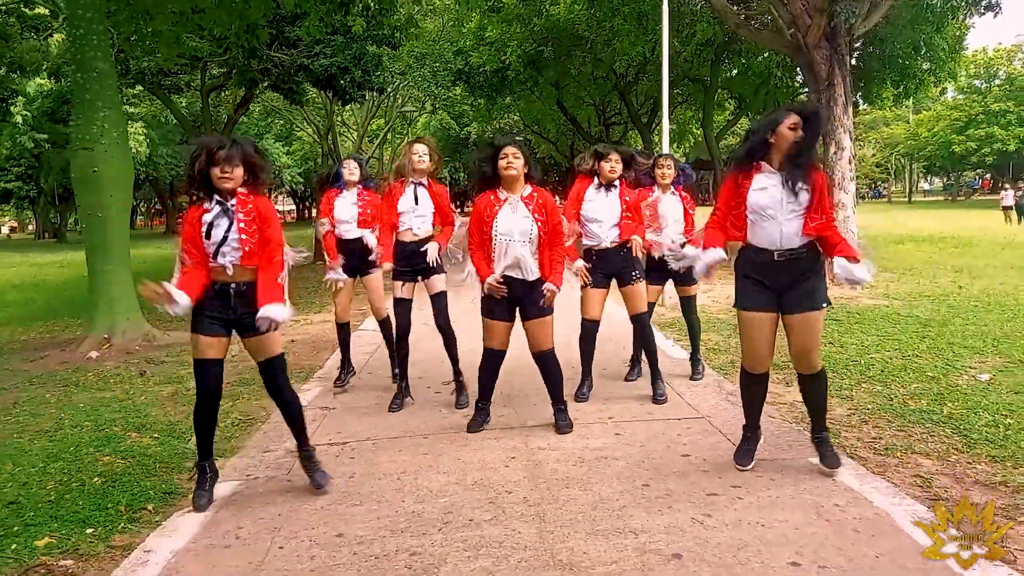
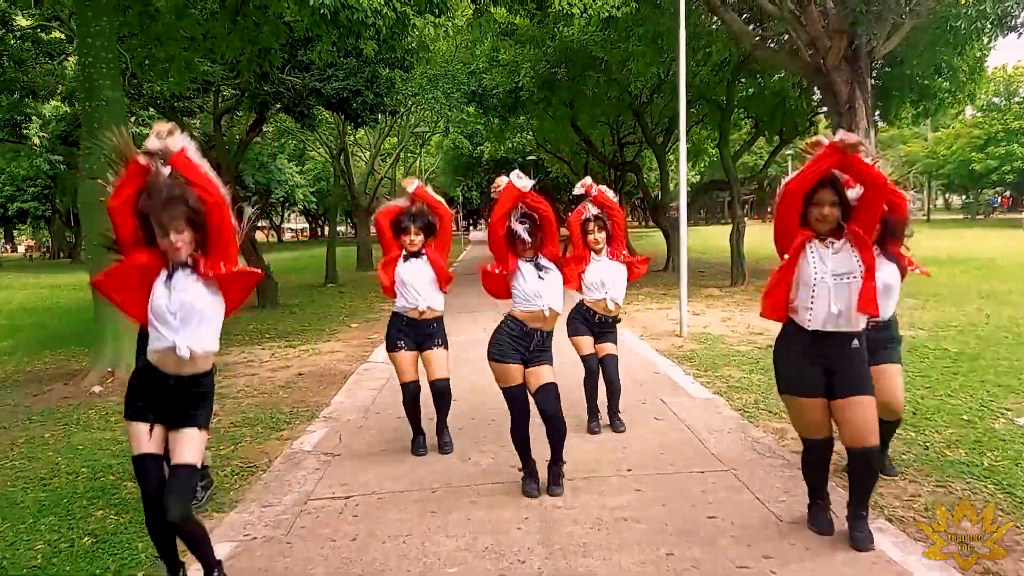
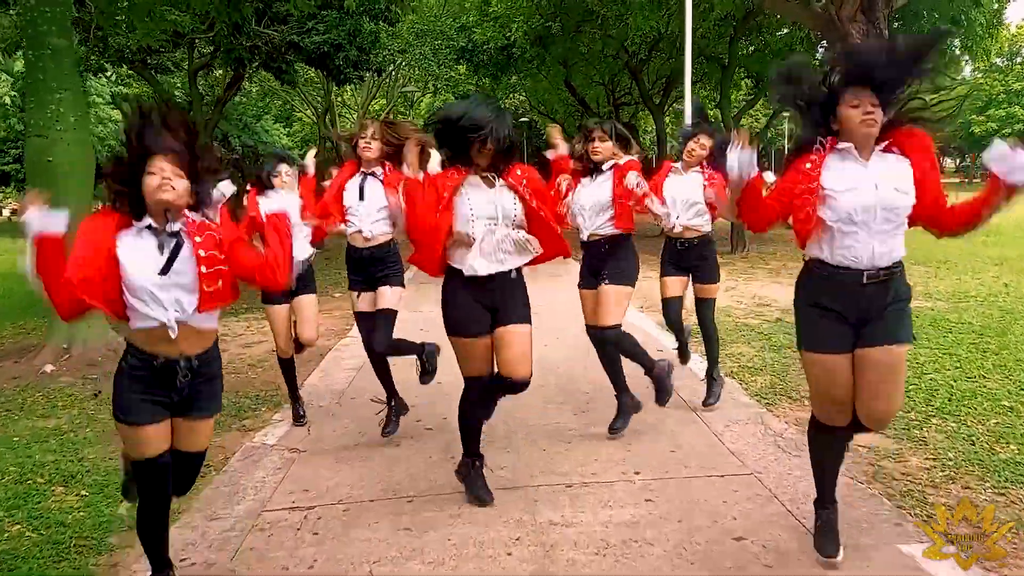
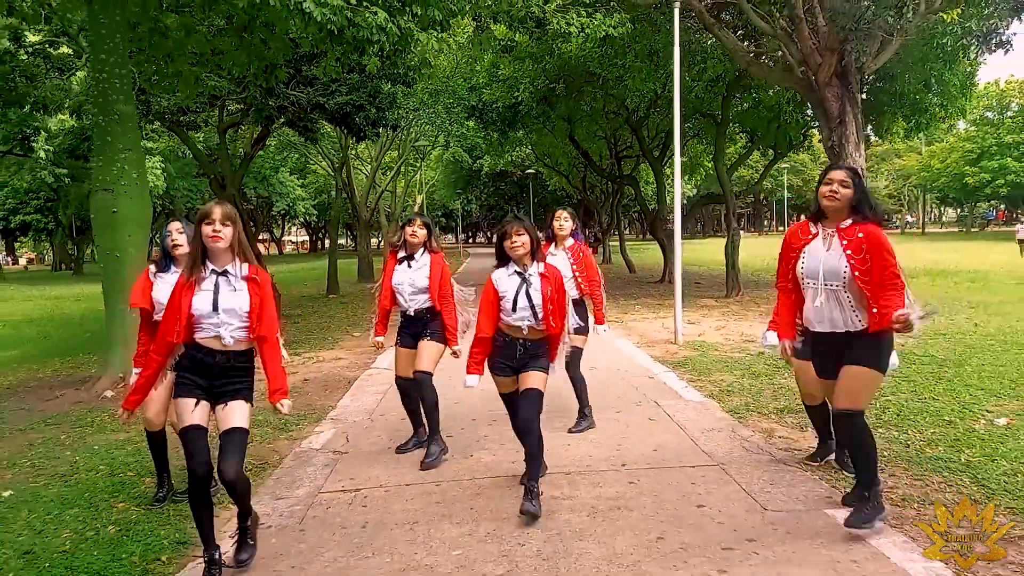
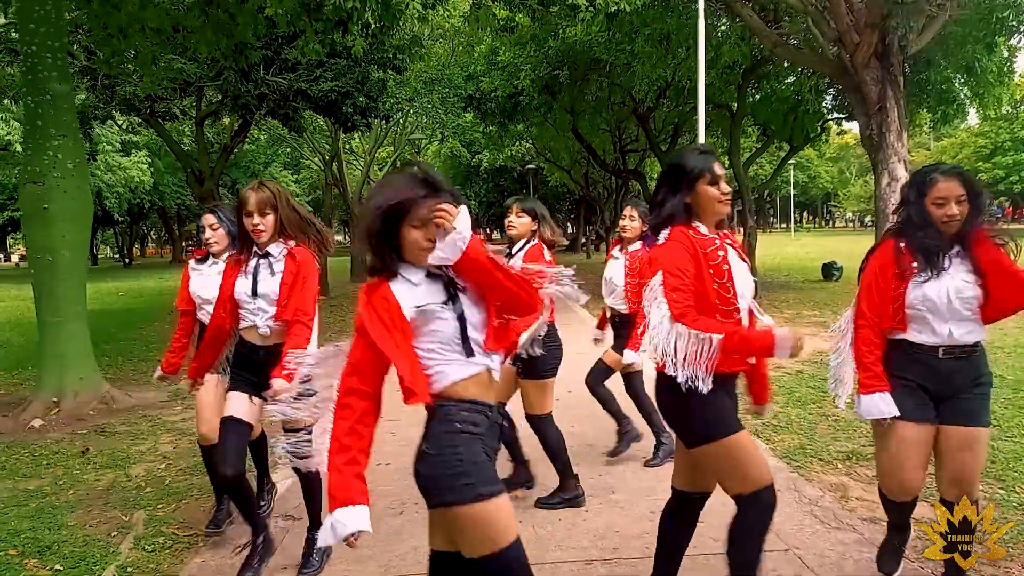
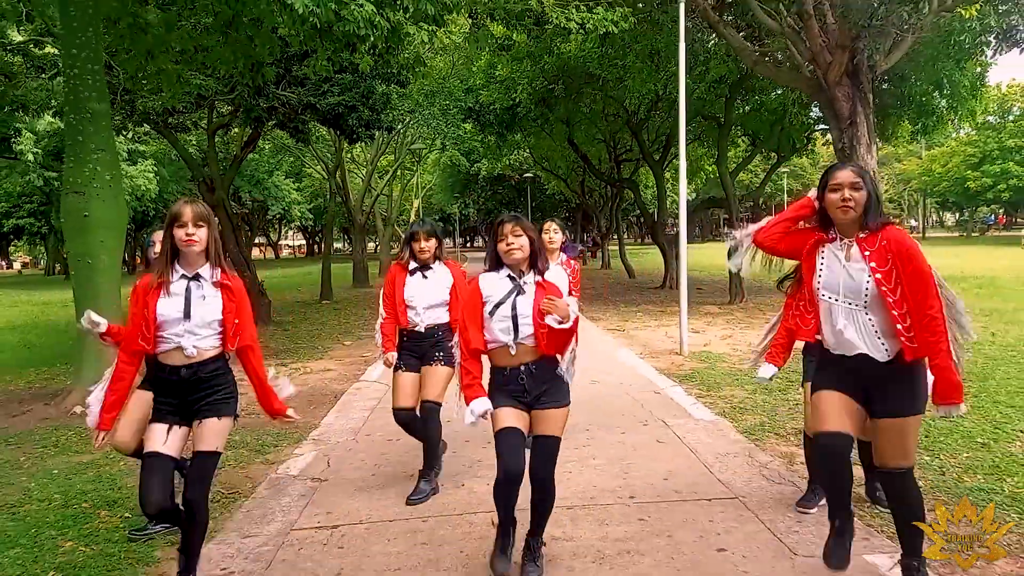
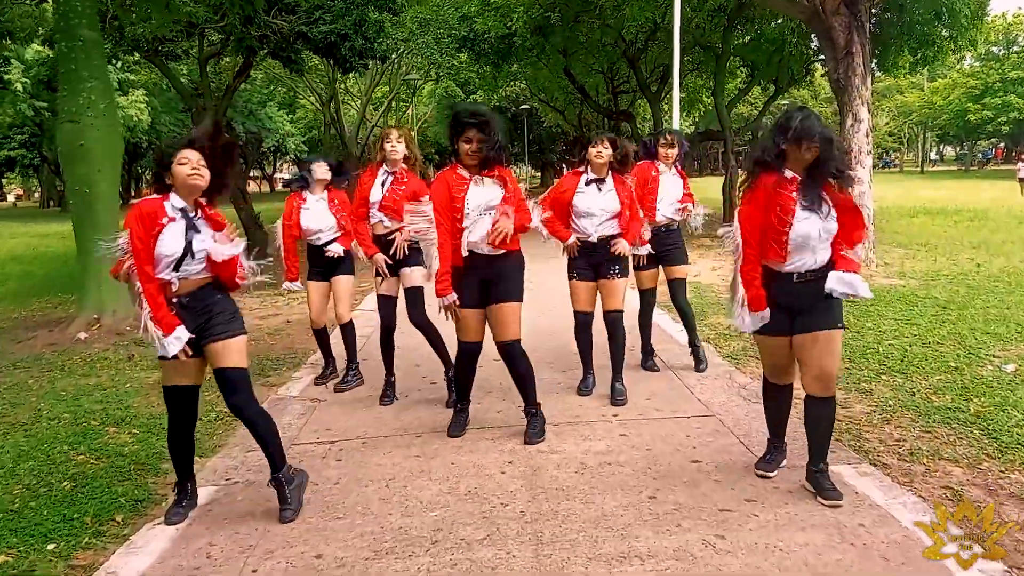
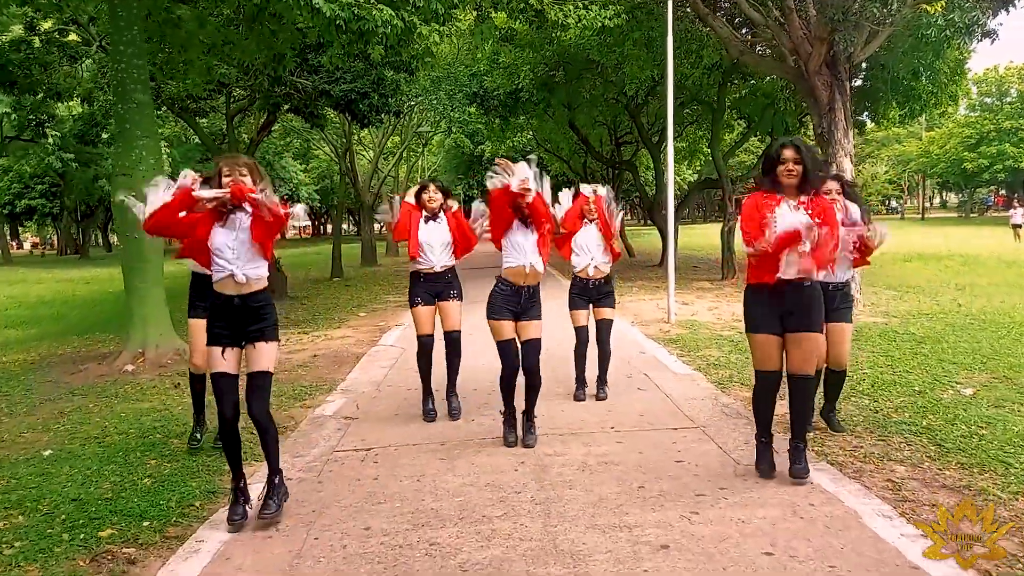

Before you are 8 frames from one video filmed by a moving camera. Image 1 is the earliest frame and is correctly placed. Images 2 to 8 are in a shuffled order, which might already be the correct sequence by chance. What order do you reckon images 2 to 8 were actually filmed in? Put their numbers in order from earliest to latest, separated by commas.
7, 3, 5, 6, 4, 8, 2
